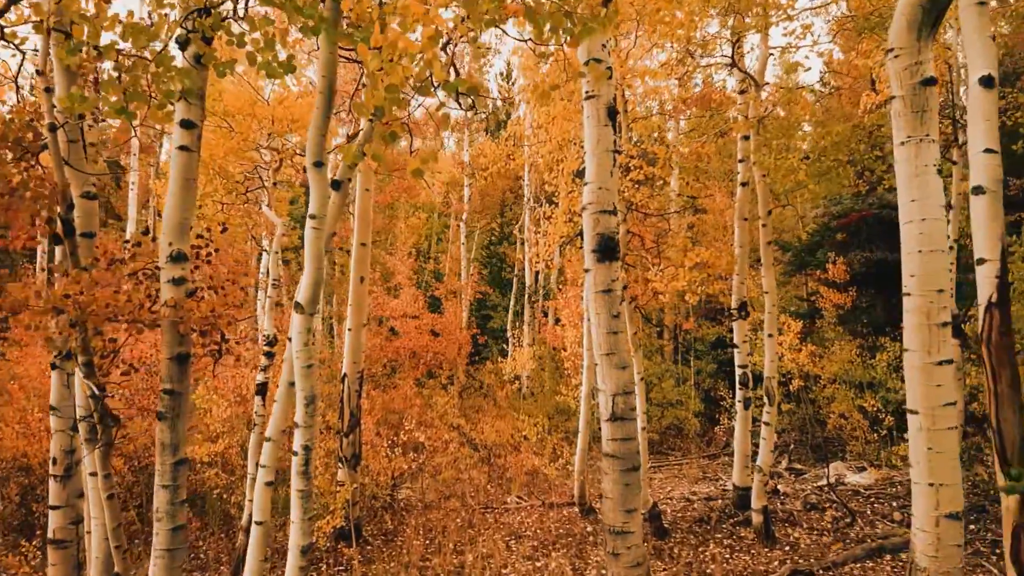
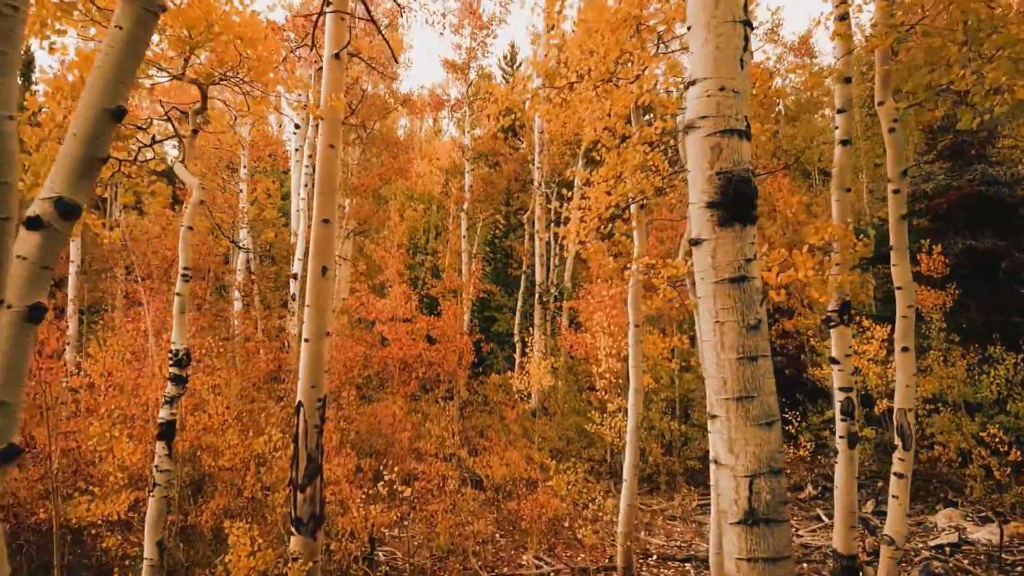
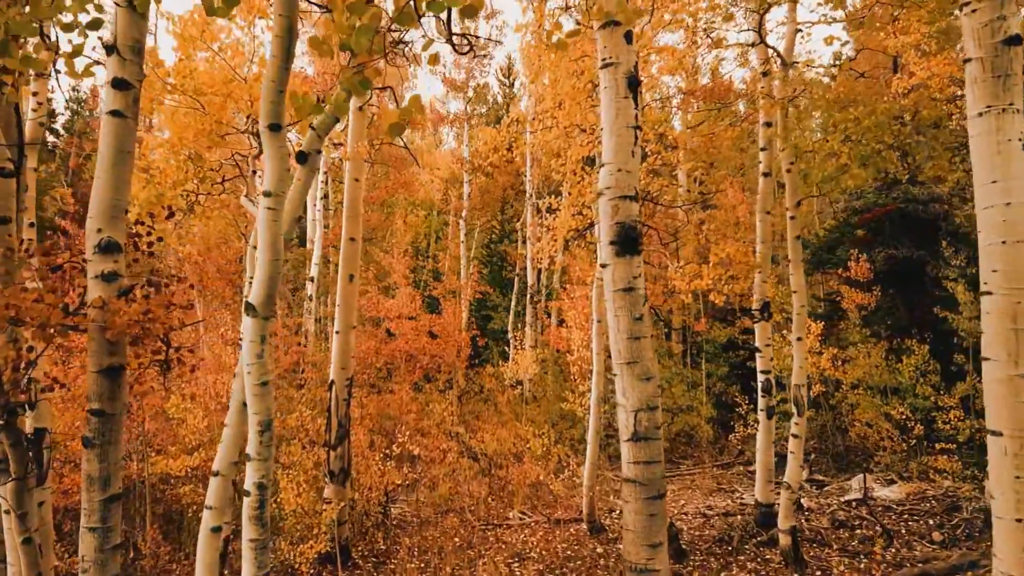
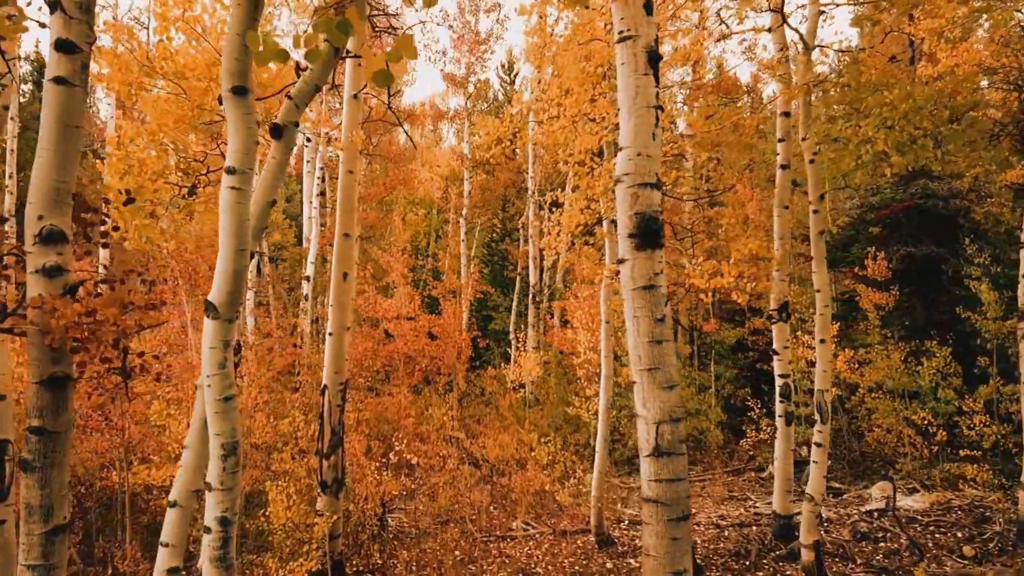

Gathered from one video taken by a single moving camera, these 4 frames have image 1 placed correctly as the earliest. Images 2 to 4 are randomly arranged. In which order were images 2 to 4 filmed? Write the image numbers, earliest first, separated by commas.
3, 4, 2
